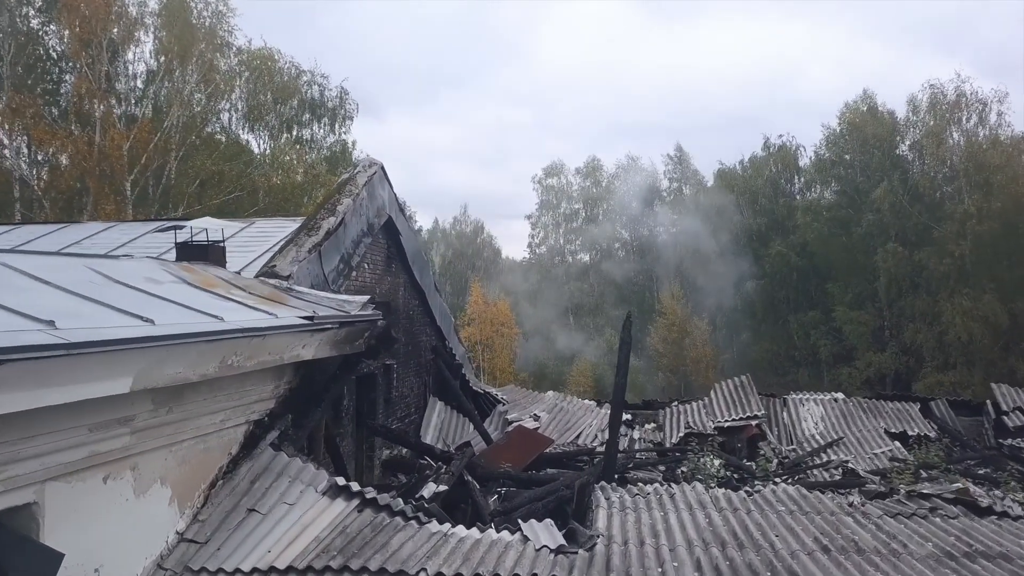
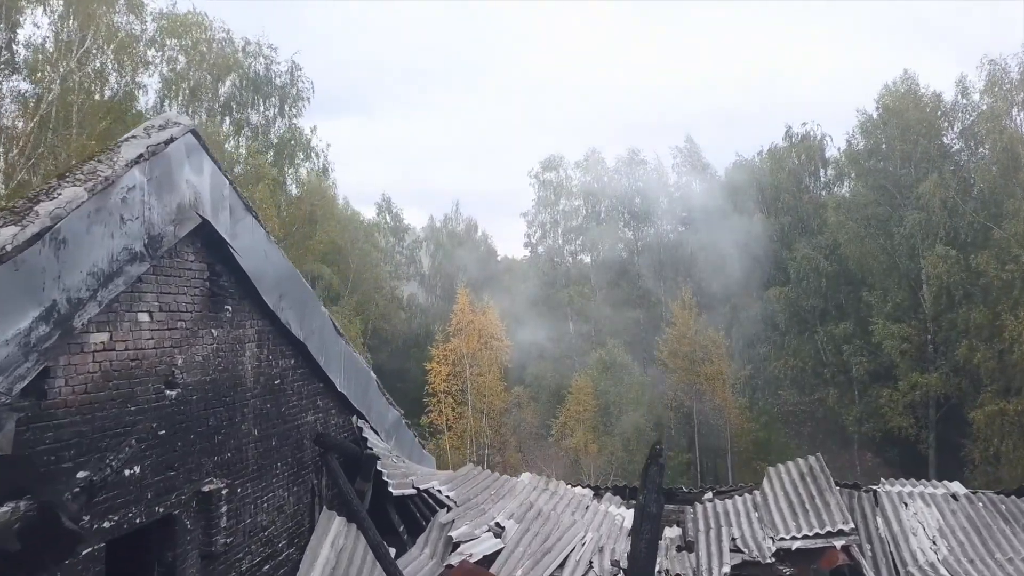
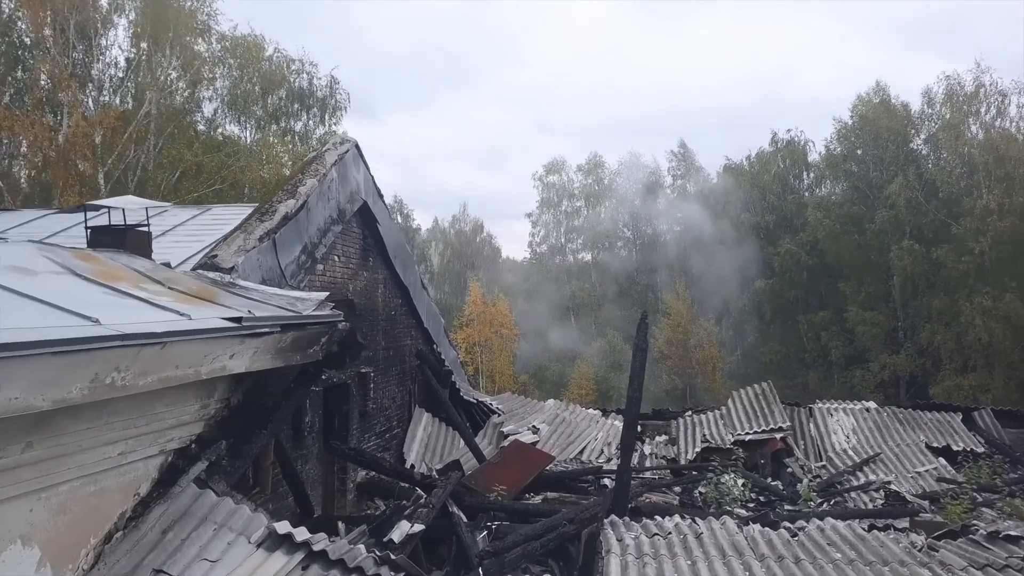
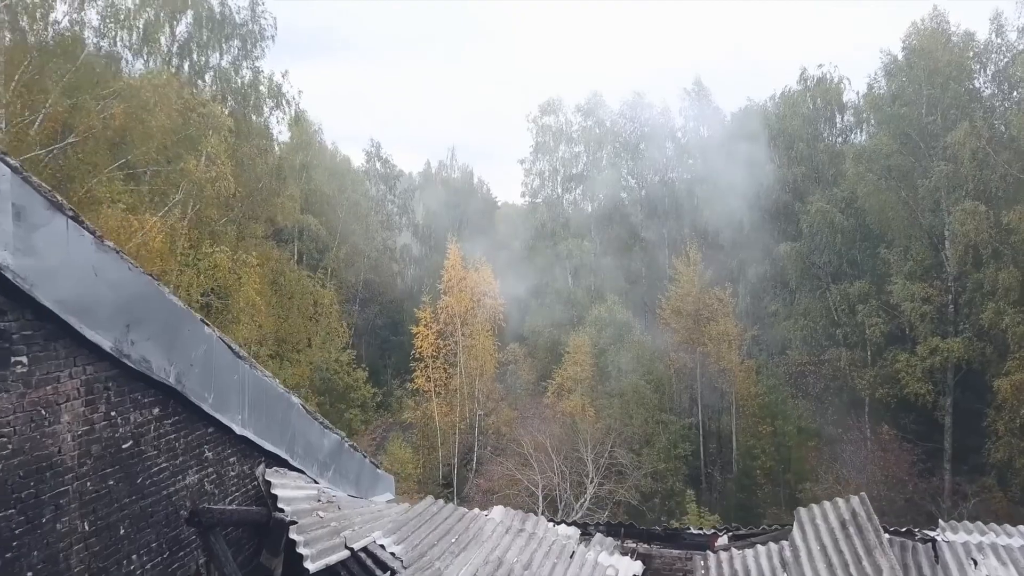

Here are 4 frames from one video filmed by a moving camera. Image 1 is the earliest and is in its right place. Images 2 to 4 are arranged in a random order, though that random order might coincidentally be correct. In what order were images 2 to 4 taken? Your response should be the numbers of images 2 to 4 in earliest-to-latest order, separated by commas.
3, 2, 4
